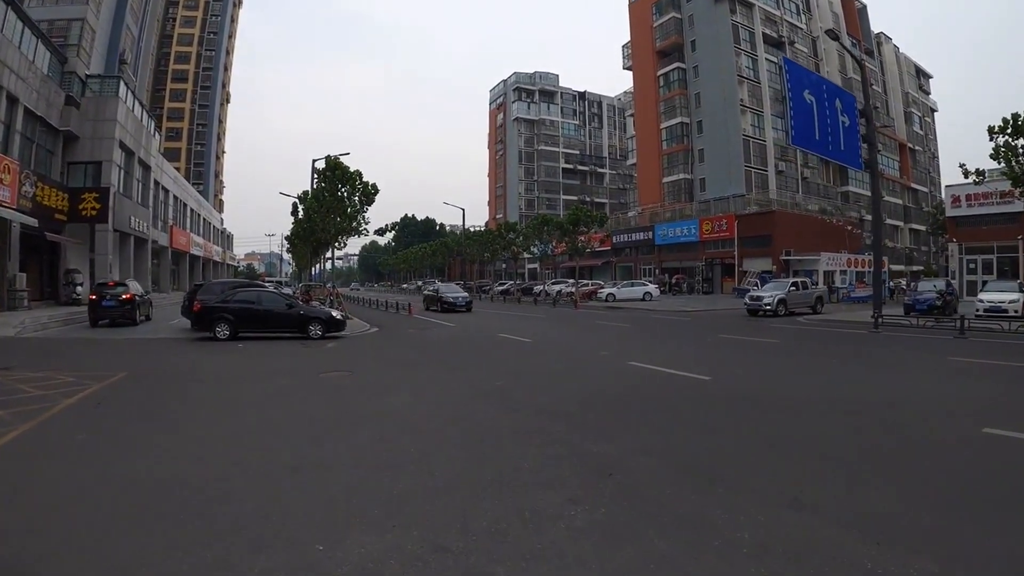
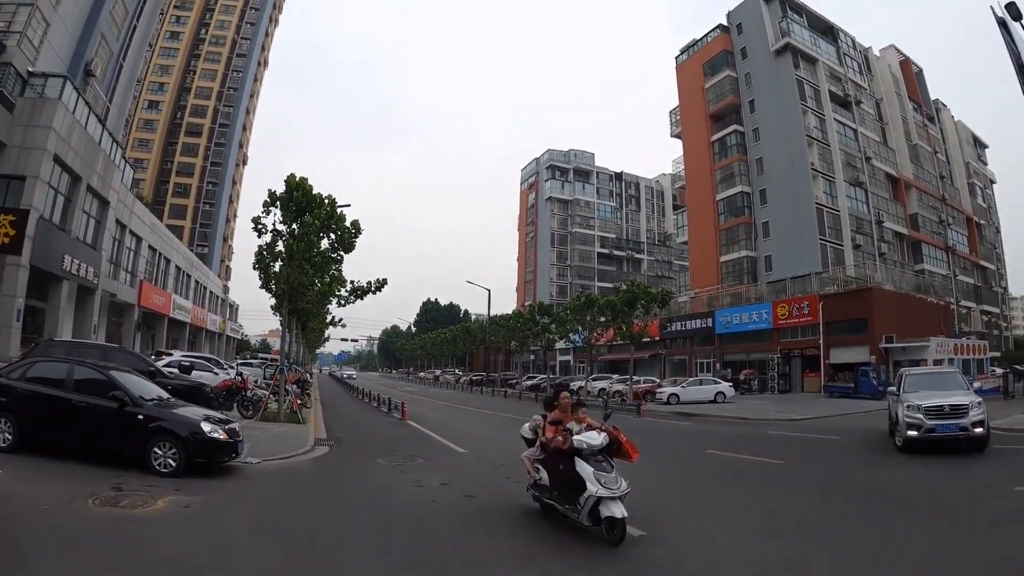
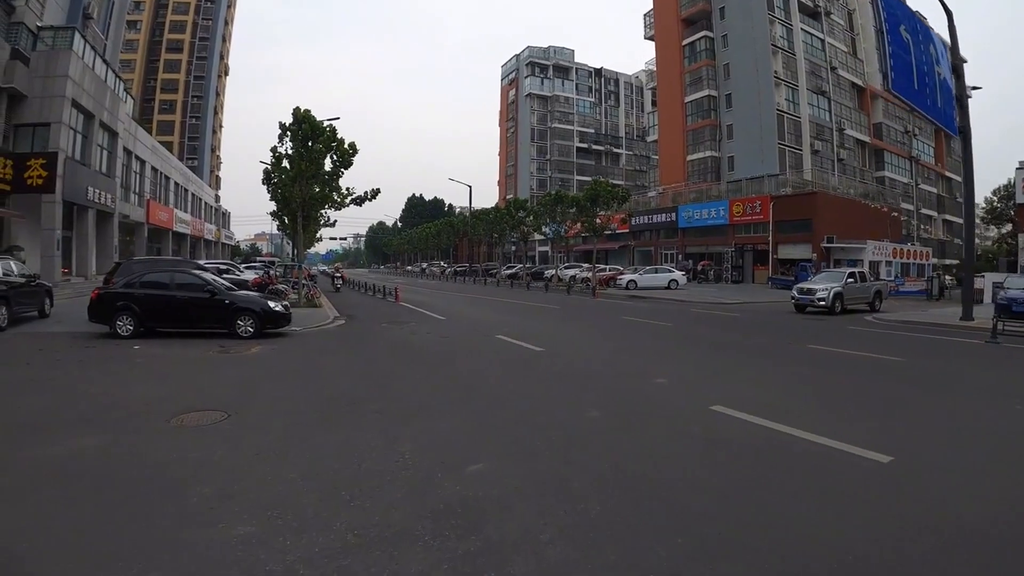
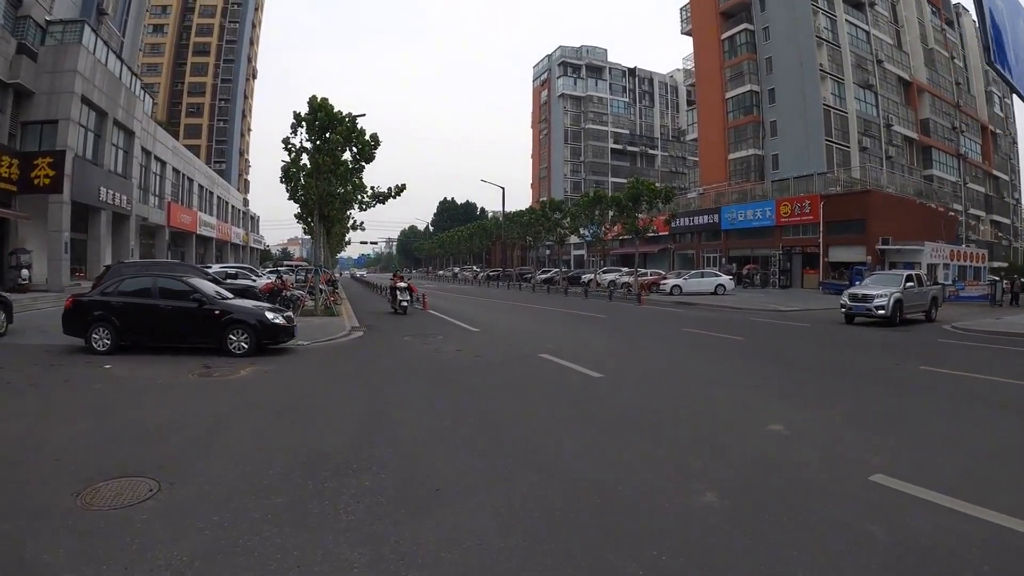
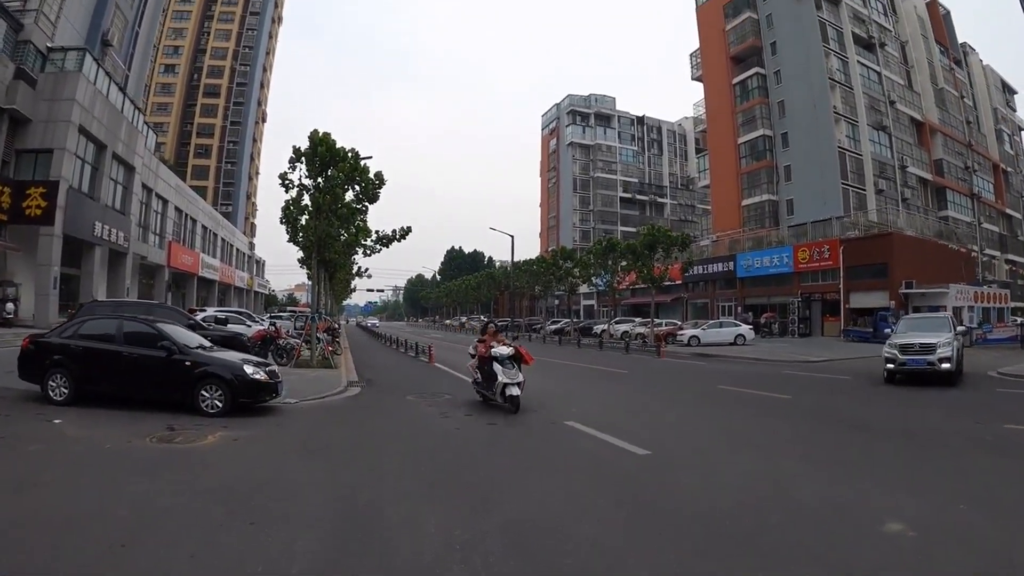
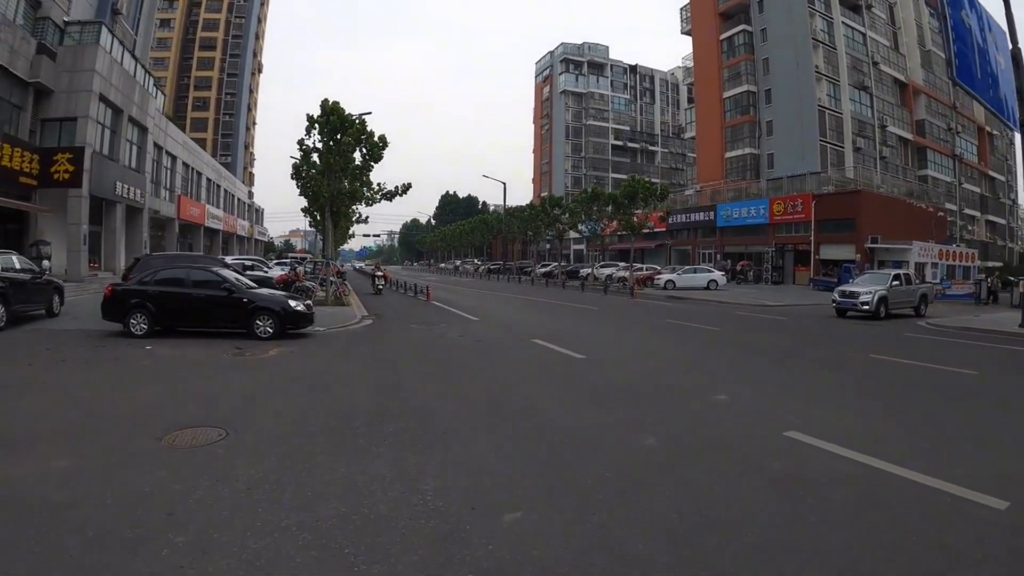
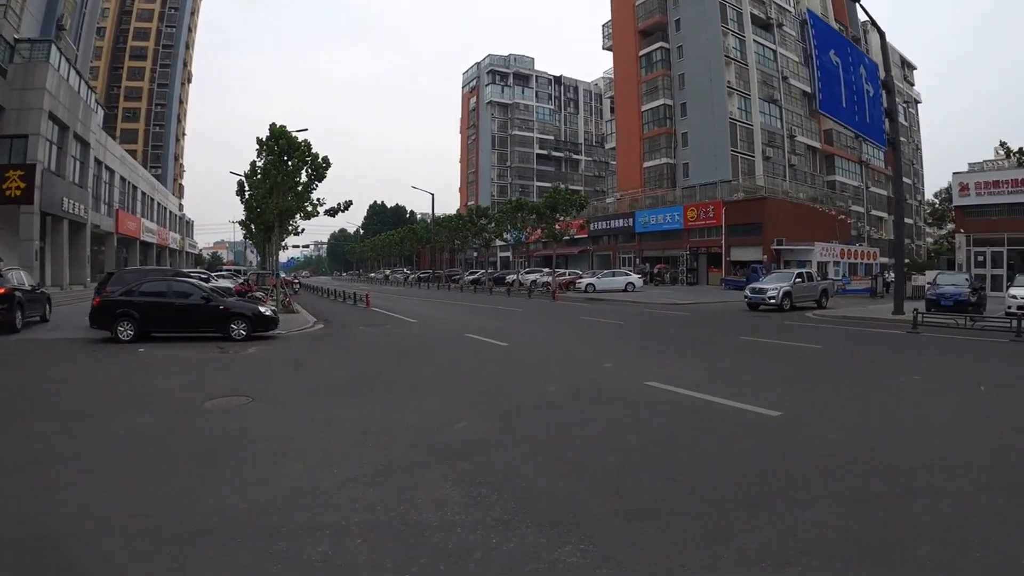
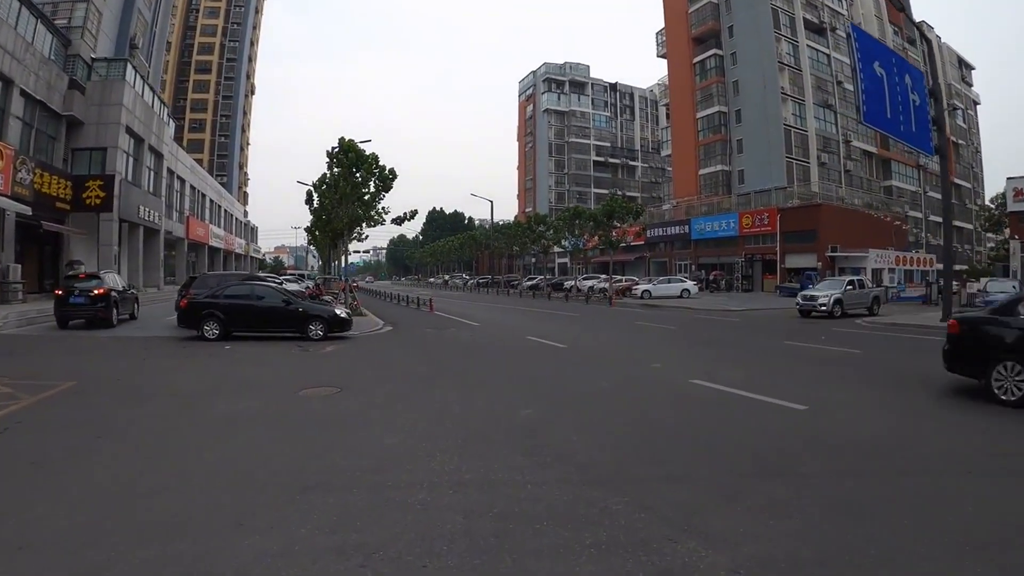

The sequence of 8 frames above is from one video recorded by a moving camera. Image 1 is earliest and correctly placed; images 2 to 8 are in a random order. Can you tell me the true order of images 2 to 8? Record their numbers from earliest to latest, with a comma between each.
8, 7, 3, 6, 4, 5, 2
